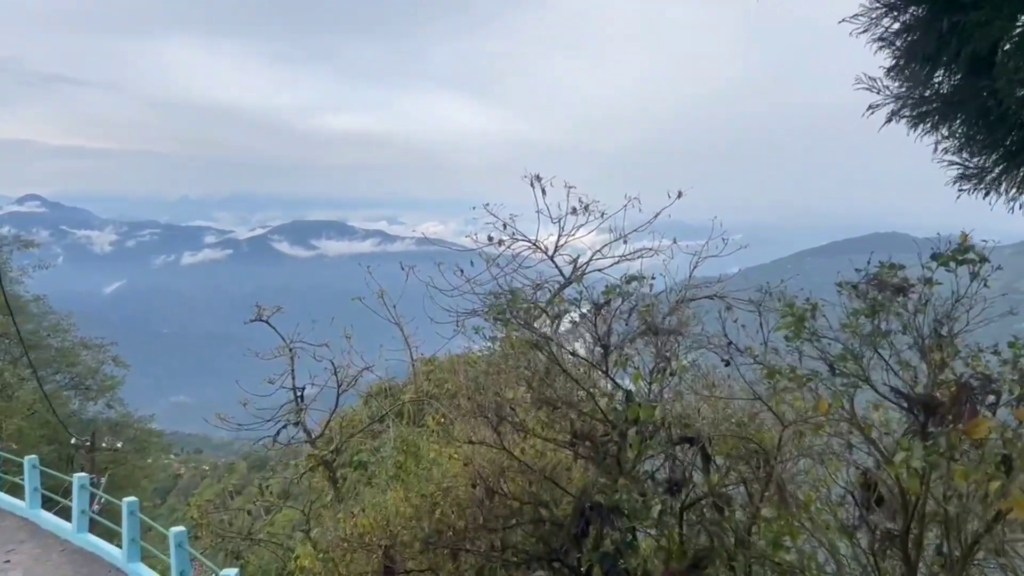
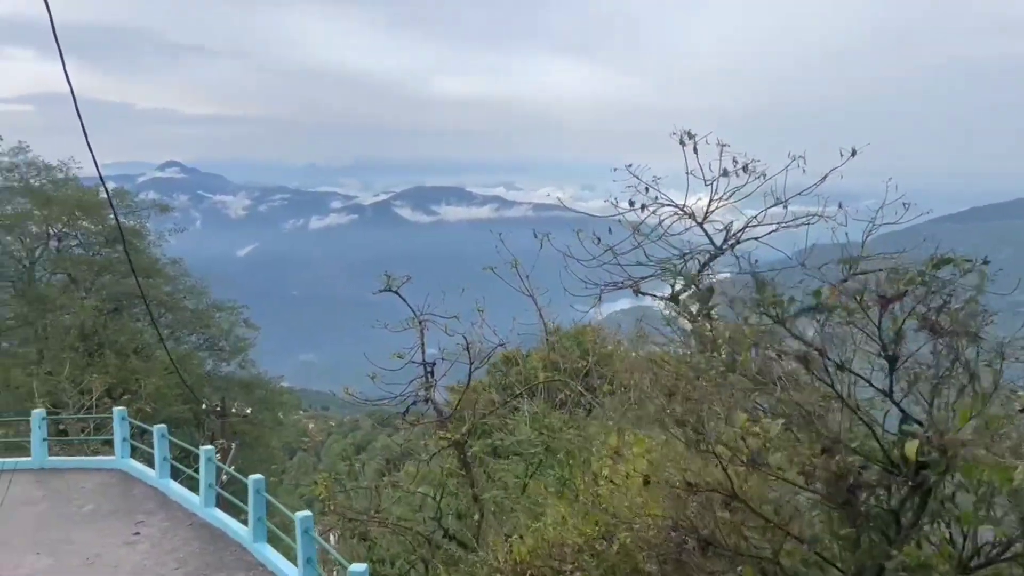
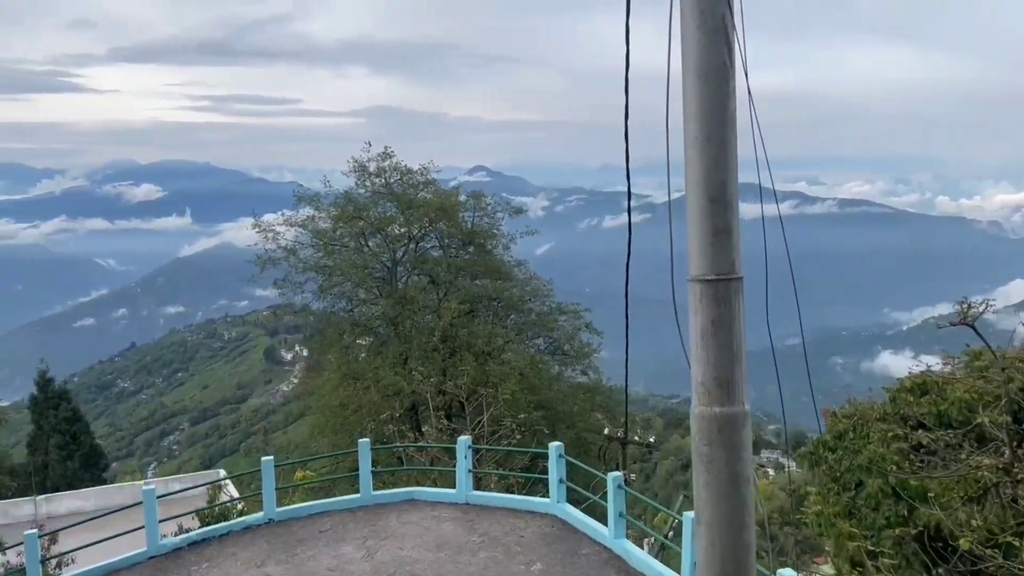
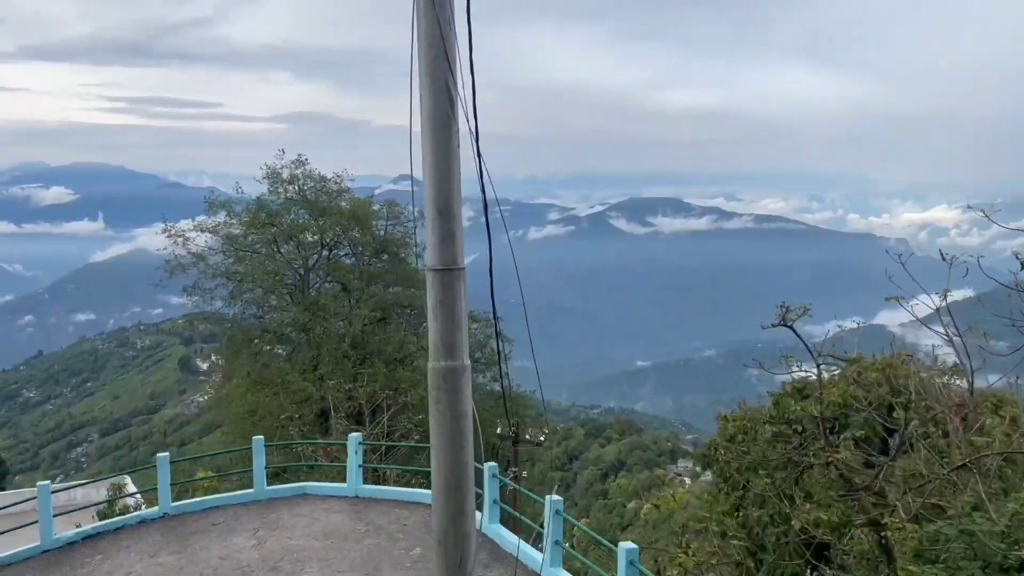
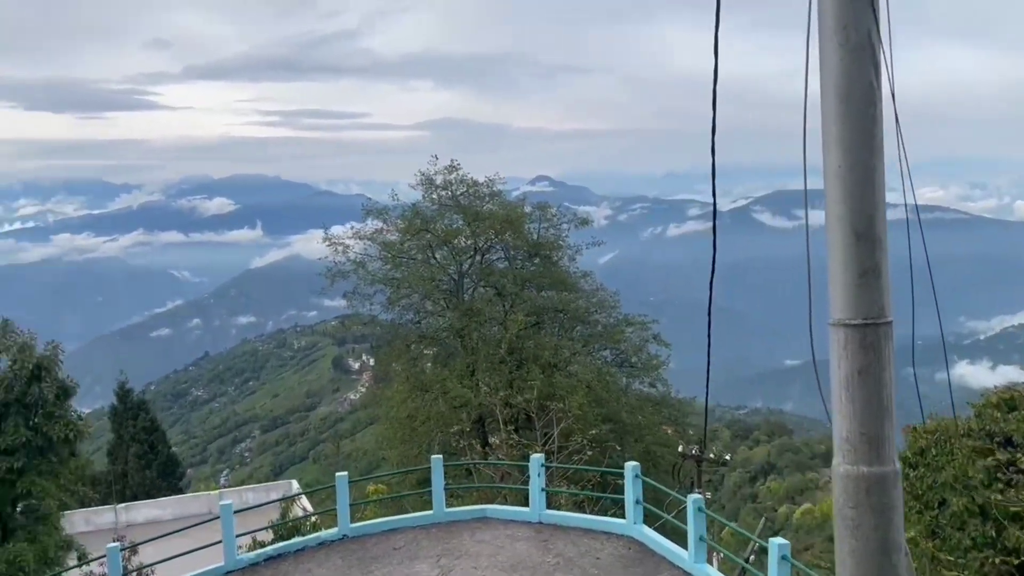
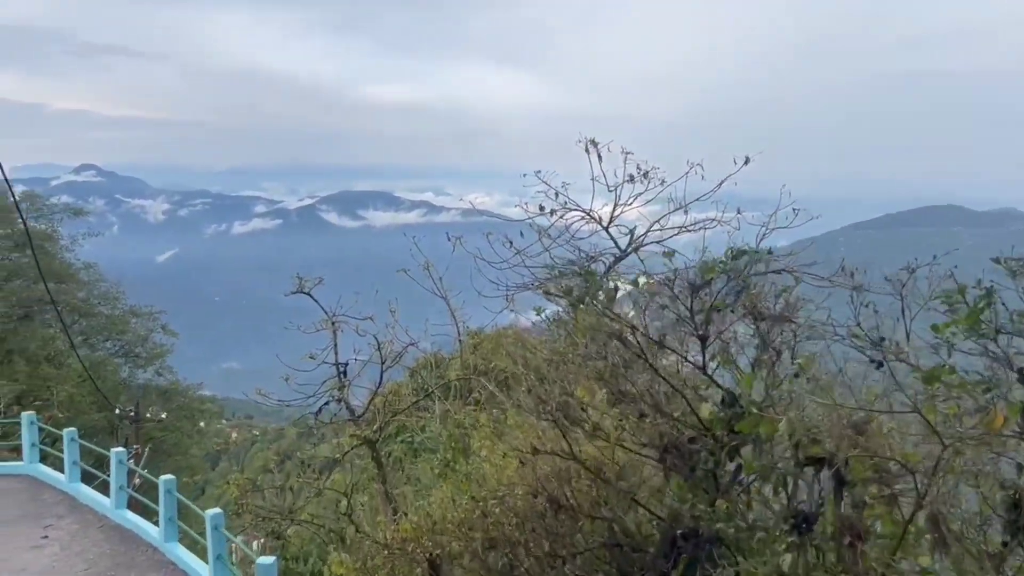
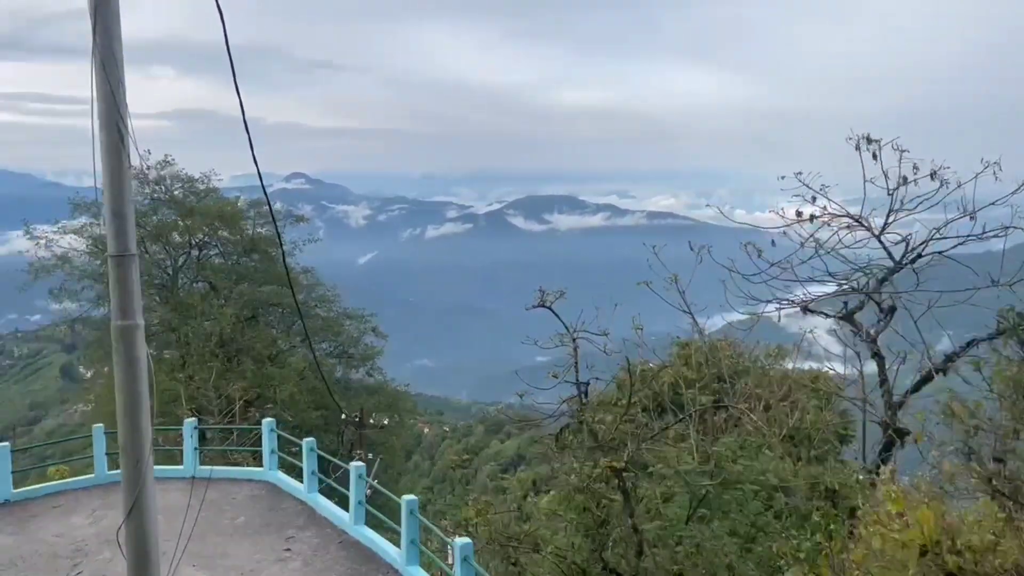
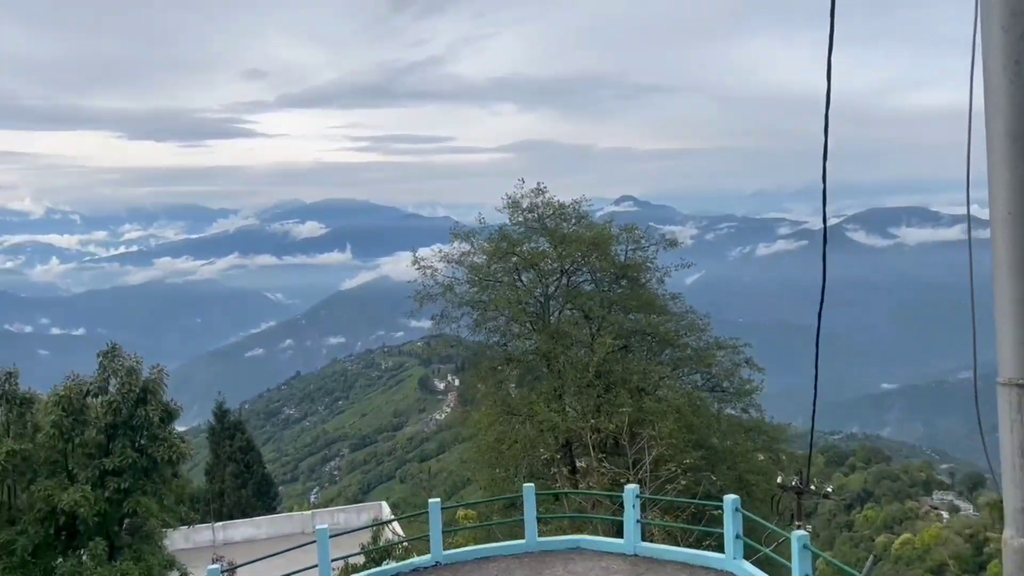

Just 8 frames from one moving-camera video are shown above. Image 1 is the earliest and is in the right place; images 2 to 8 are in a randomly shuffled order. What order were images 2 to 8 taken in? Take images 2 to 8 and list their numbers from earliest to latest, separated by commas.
6, 2, 7, 4, 3, 5, 8
